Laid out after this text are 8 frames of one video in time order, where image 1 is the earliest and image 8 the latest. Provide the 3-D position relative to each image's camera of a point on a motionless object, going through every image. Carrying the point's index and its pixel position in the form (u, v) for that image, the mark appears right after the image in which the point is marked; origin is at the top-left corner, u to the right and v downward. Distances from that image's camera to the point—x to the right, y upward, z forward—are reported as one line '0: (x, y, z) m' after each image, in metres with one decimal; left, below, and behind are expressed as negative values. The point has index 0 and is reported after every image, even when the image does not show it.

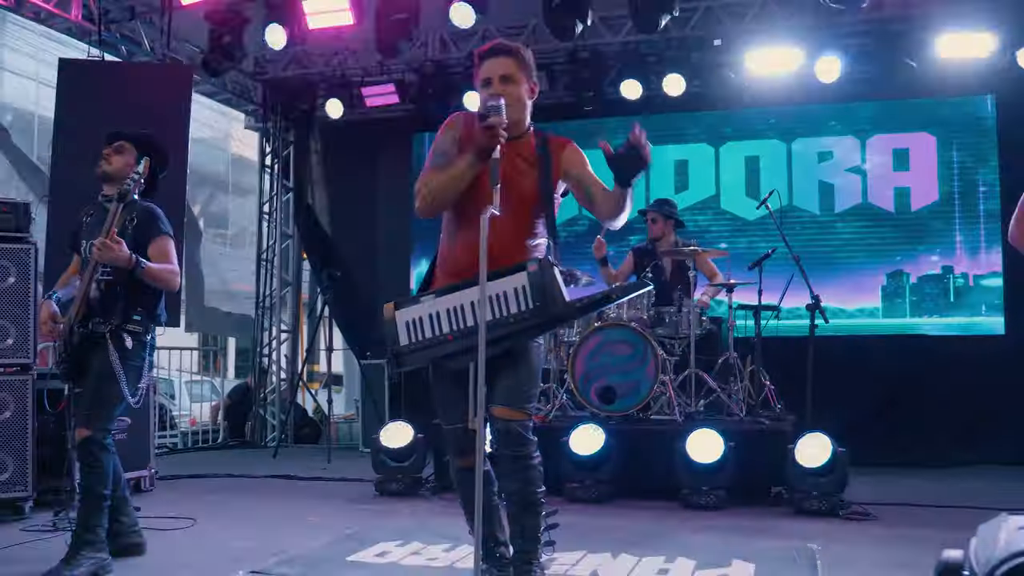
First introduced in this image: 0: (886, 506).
0: (+1.7, -1.0, +4.7) m
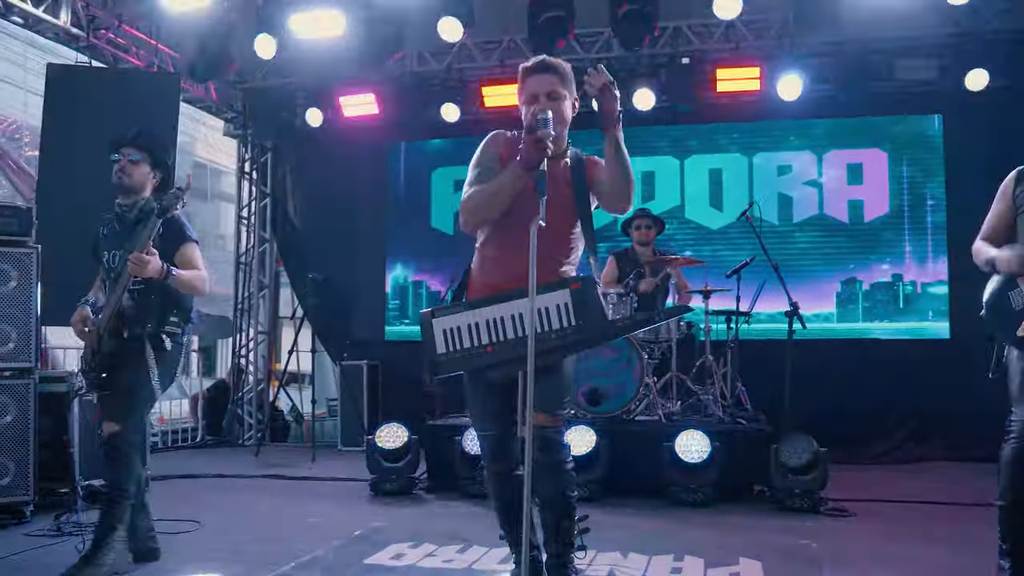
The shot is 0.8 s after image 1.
0: (+1.7, -1.0, +5.1) m
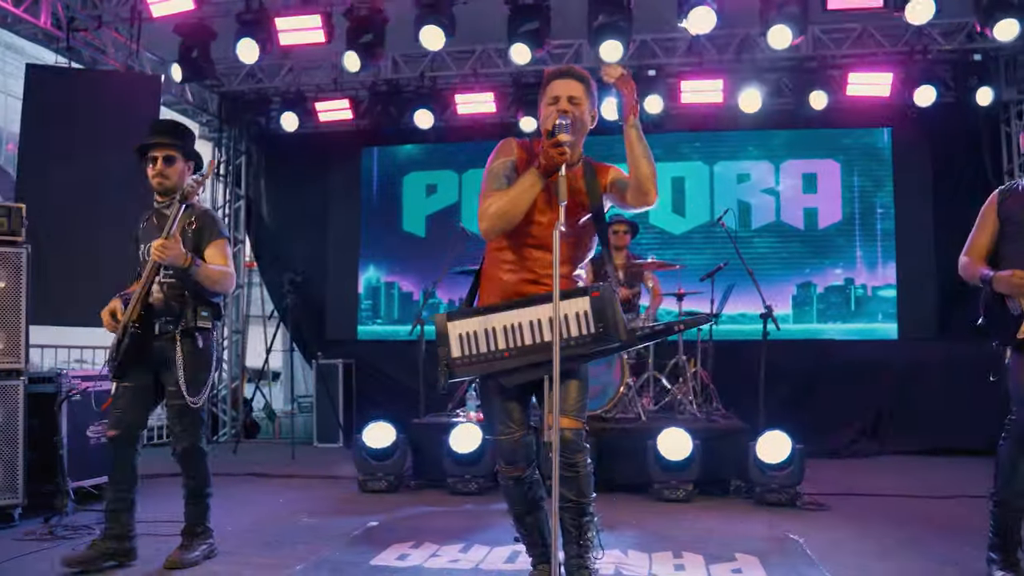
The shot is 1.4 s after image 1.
0: (+1.6, -1.1, +5.5) m
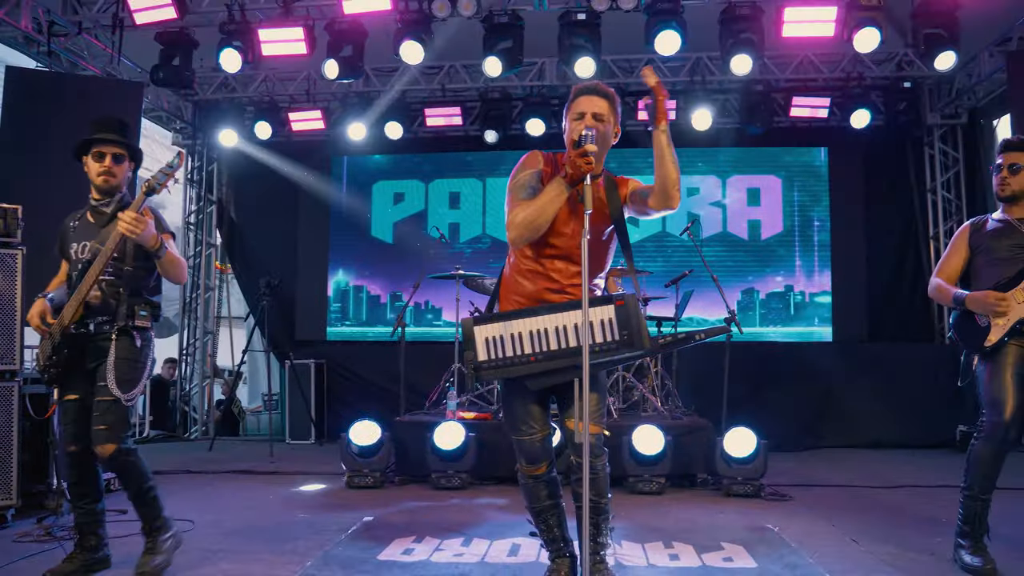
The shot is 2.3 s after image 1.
0: (+1.6, -1.1, +6.1) m
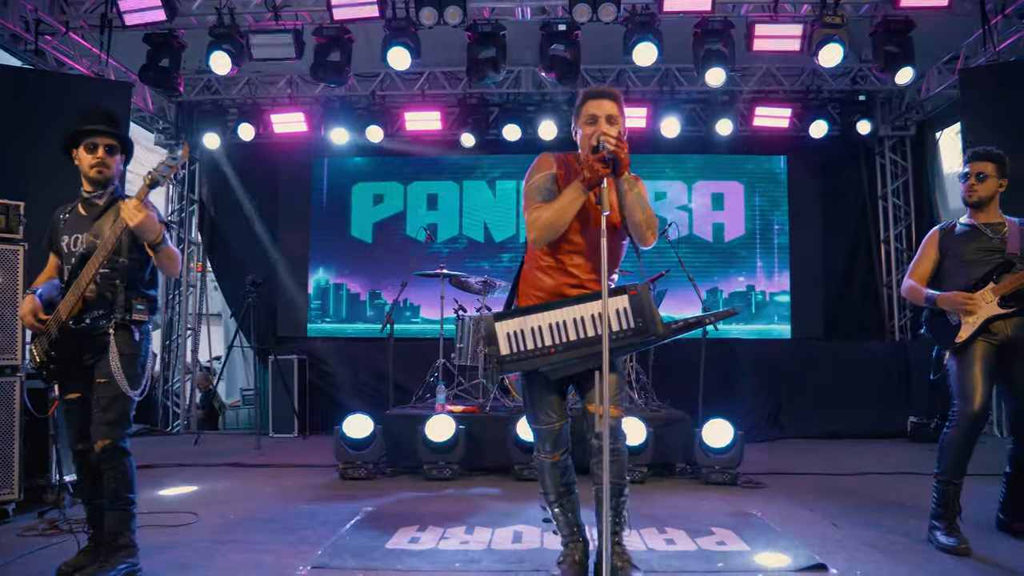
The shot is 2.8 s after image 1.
0: (+1.5, -1.1, +6.5) m
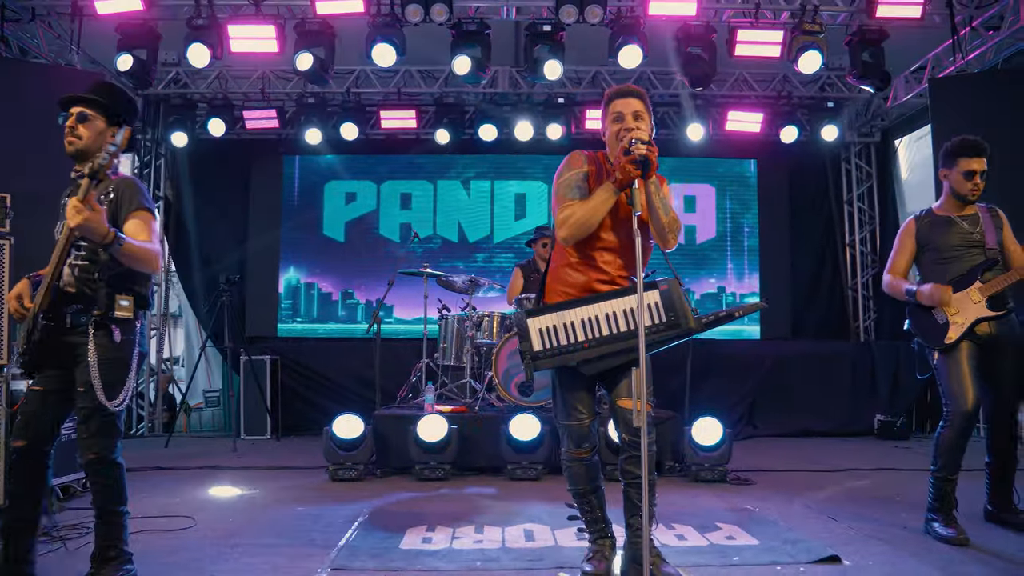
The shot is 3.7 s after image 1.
0: (+1.4, -1.1, +6.6) m
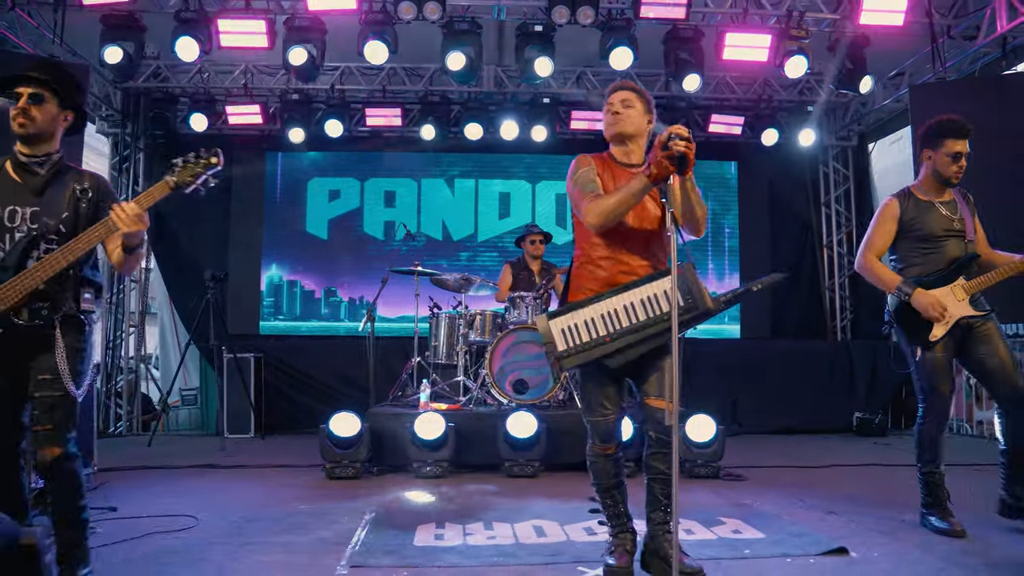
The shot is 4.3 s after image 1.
0: (+1.4, -1.1, +6.7) m
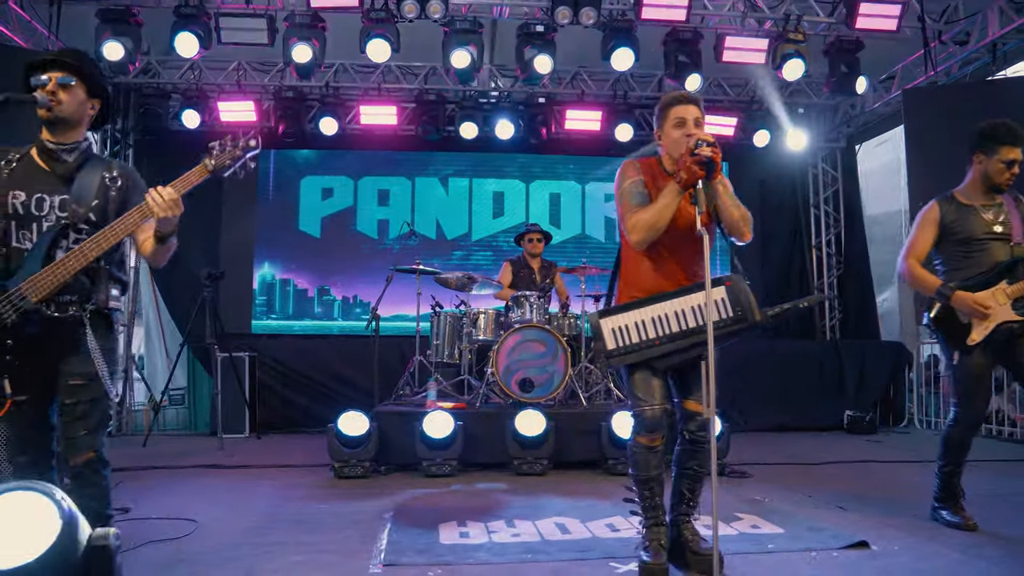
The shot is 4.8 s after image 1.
0: (+1.4, -1.1, +6.8) m
